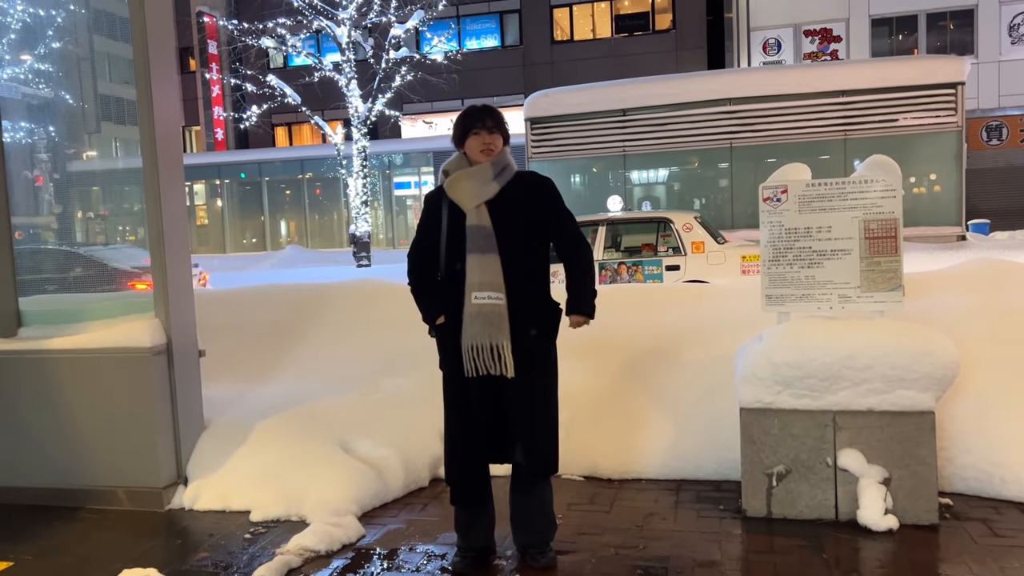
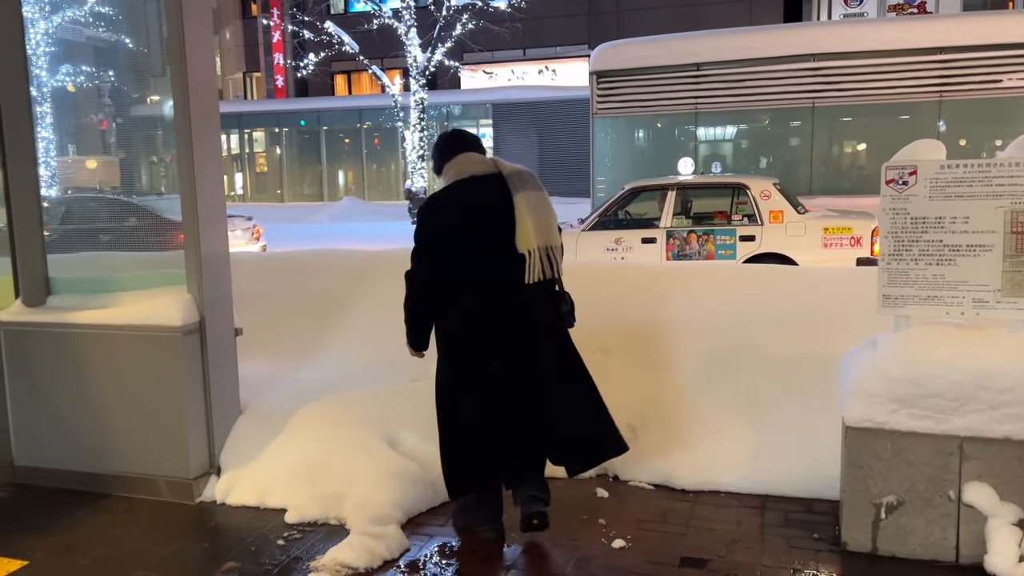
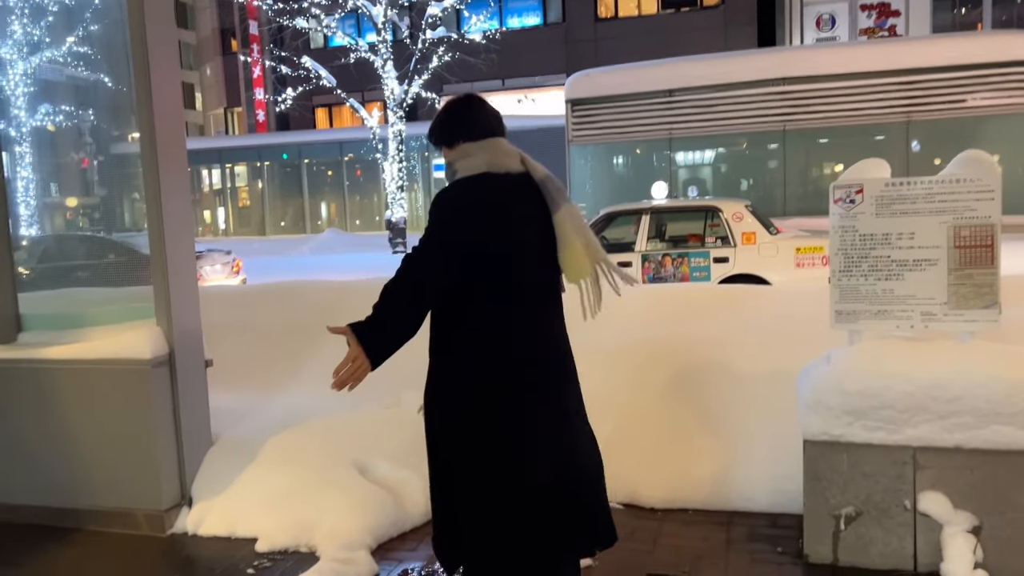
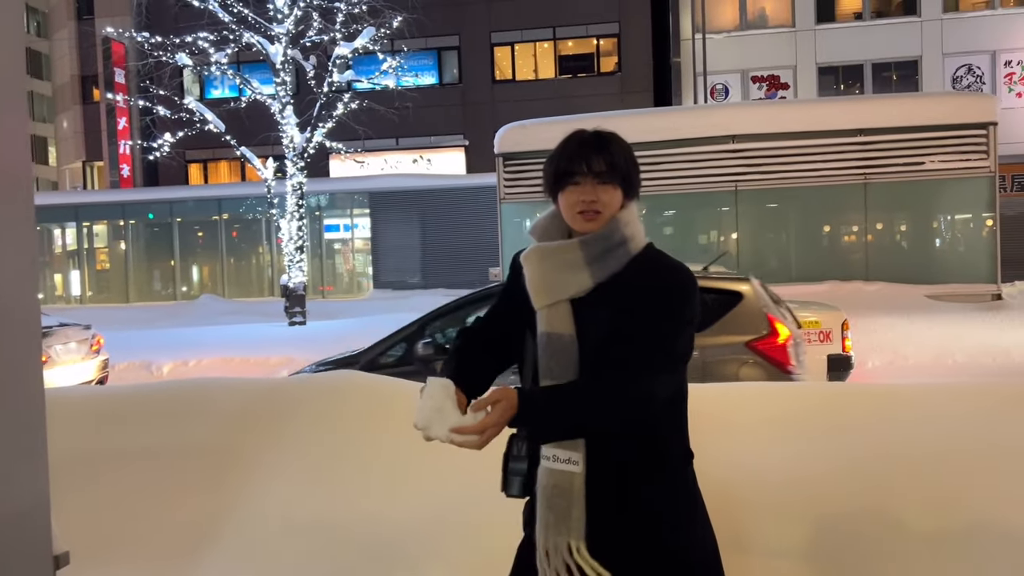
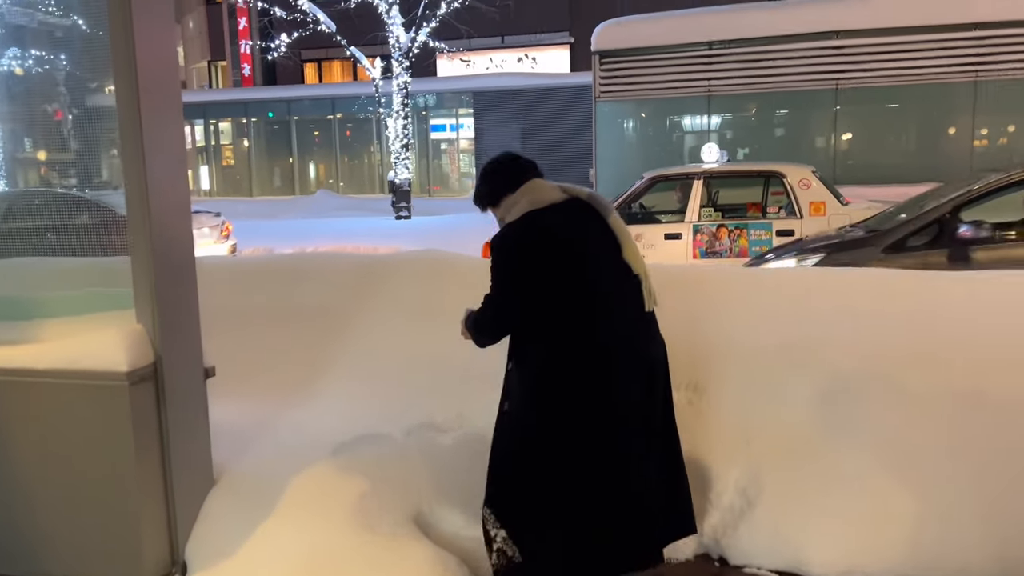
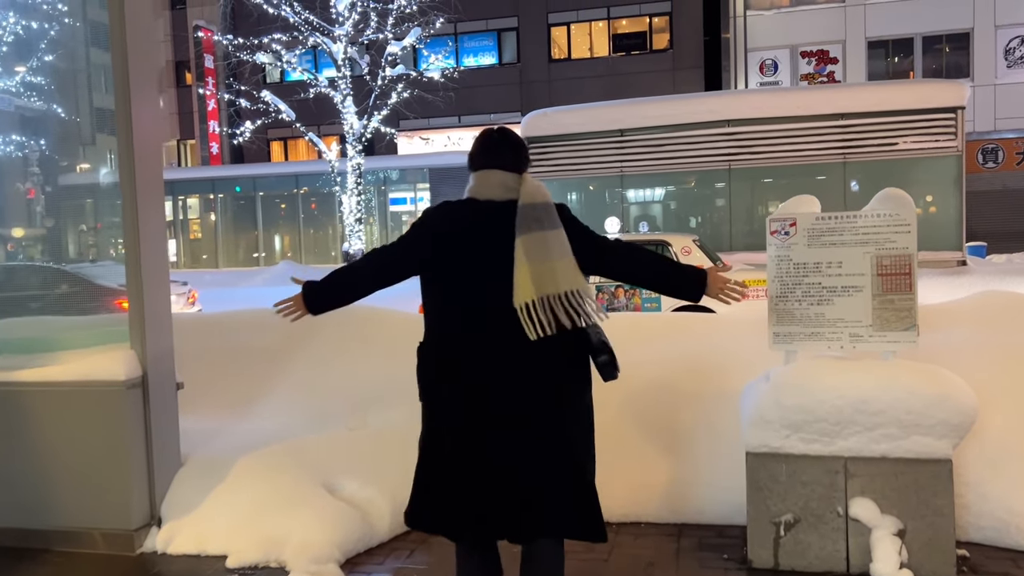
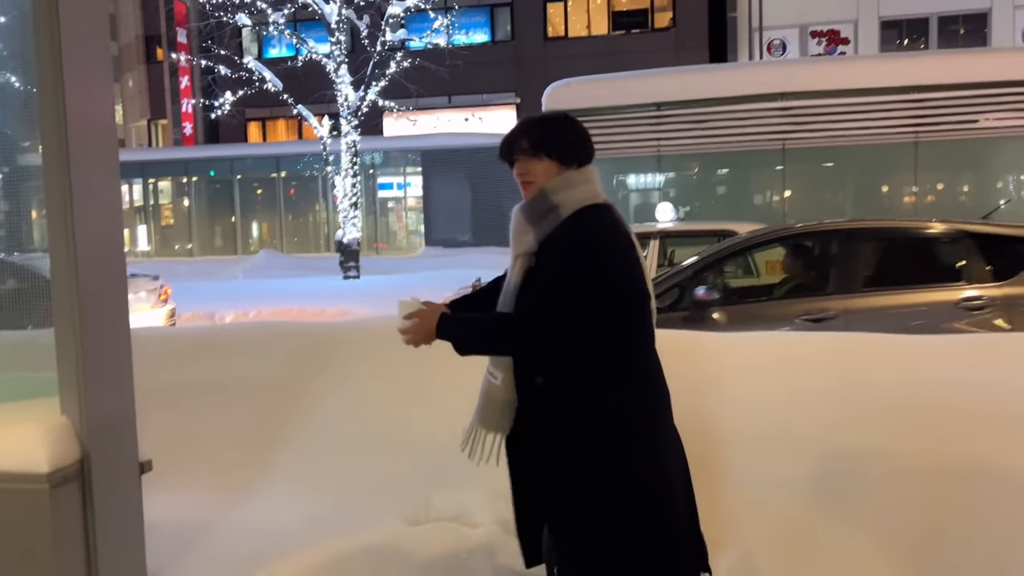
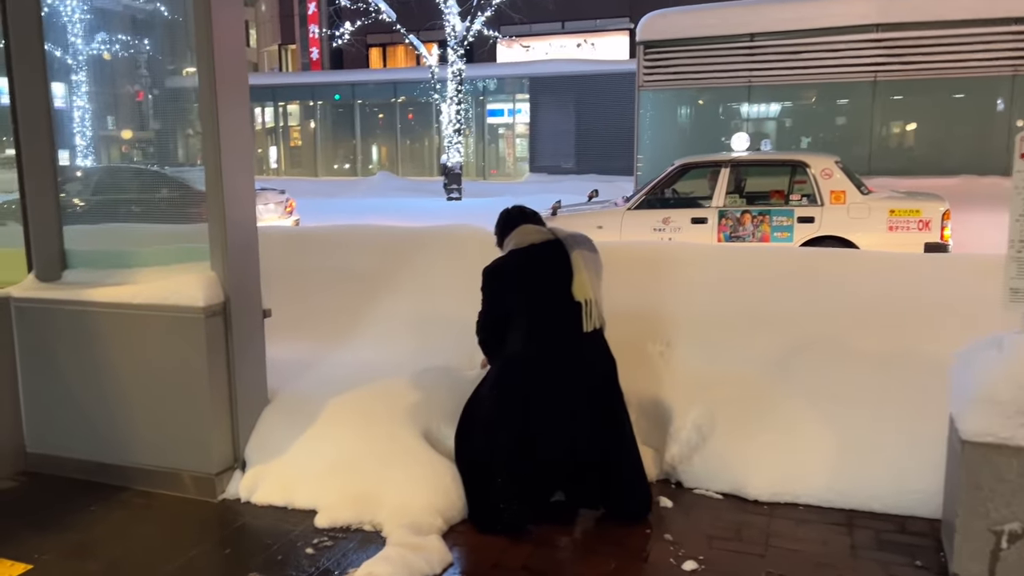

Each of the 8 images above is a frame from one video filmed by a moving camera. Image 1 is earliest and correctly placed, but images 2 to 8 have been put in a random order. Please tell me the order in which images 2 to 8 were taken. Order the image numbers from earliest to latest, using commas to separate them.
6, 3, 2, 8, 5, 7, 4
